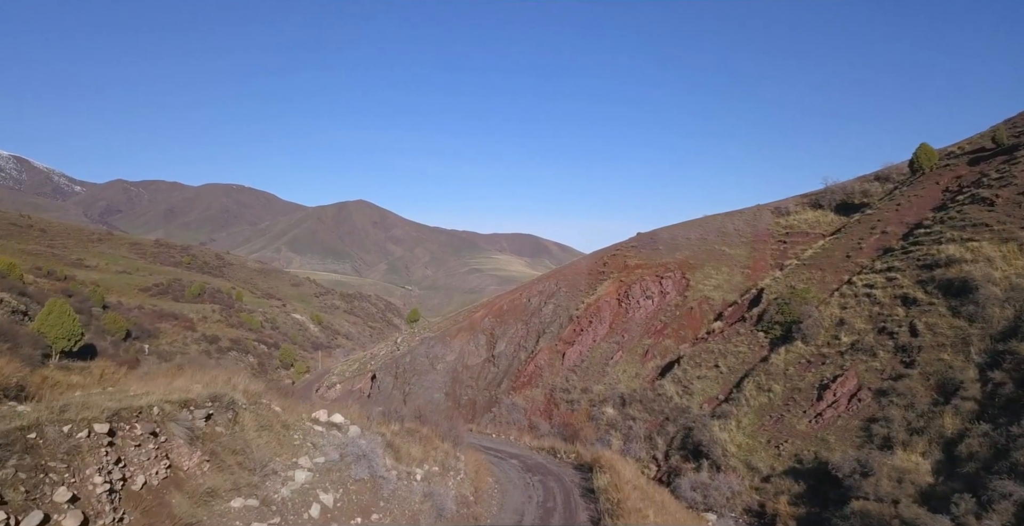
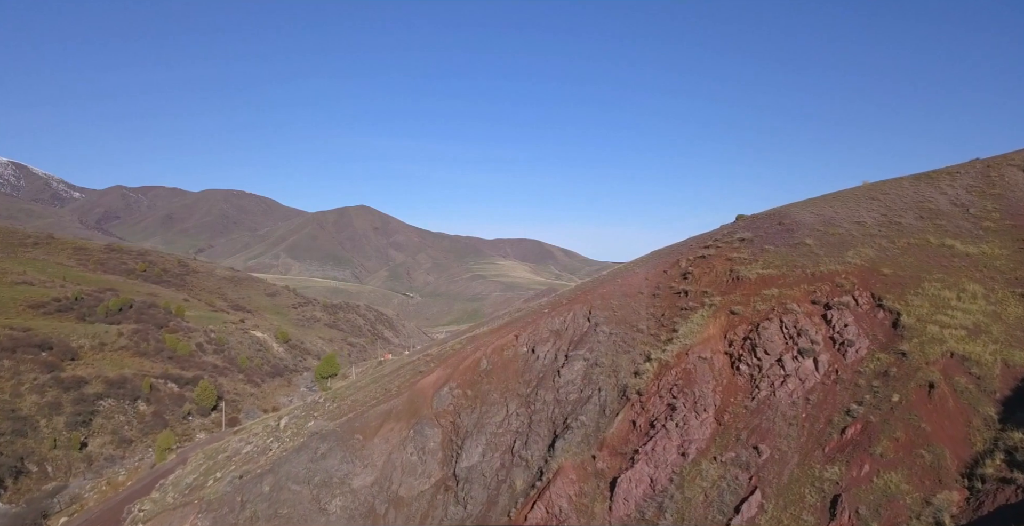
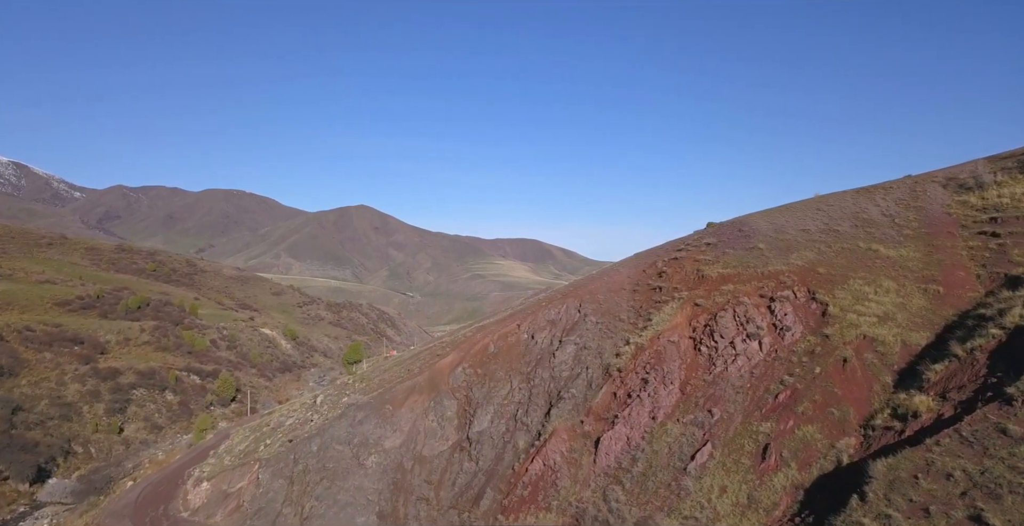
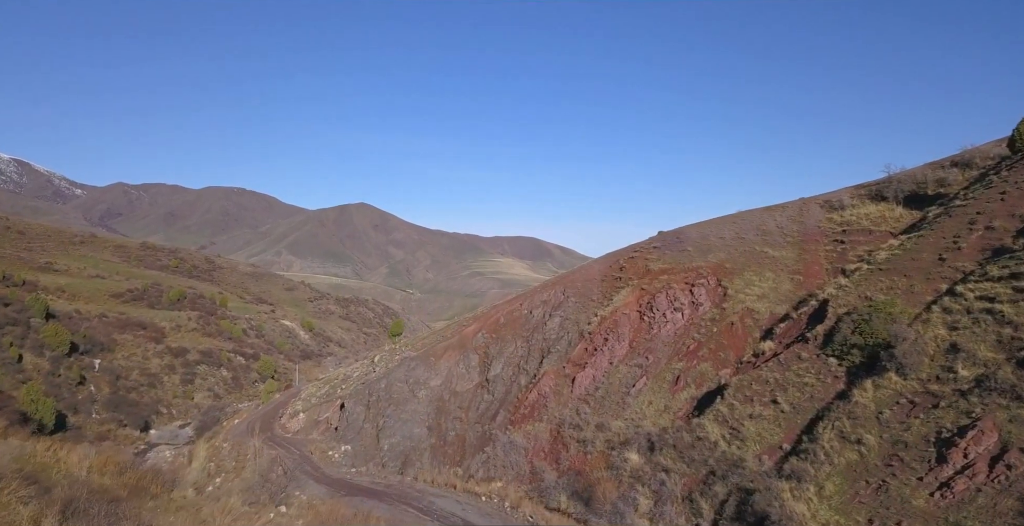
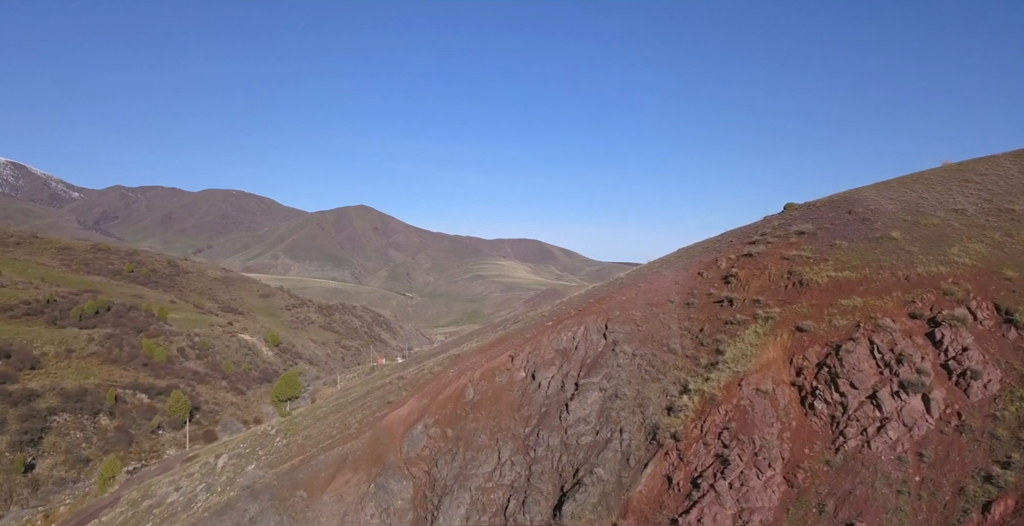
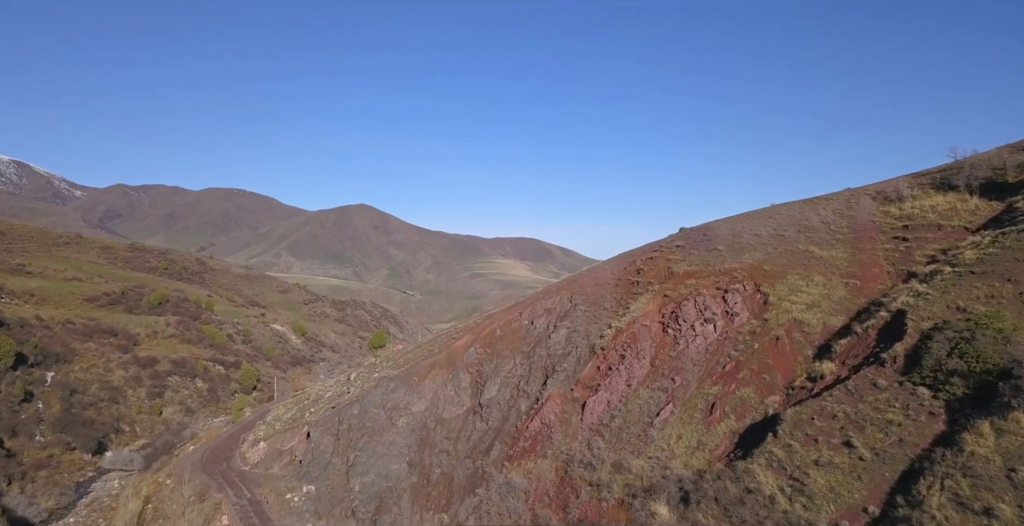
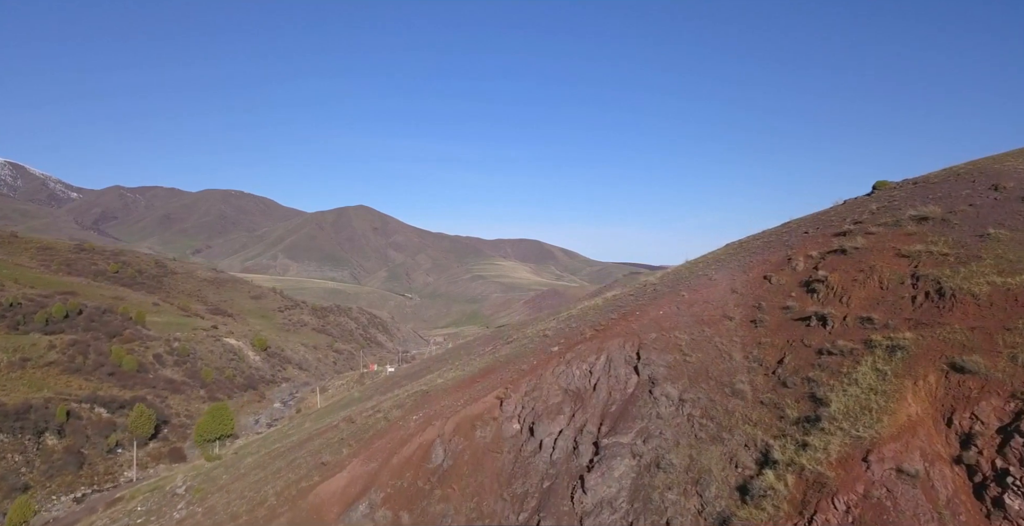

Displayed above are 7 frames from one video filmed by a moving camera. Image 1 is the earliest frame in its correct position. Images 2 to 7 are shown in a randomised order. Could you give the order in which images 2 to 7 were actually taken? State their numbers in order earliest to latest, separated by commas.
4, 6, 3, 2, 5, 7
